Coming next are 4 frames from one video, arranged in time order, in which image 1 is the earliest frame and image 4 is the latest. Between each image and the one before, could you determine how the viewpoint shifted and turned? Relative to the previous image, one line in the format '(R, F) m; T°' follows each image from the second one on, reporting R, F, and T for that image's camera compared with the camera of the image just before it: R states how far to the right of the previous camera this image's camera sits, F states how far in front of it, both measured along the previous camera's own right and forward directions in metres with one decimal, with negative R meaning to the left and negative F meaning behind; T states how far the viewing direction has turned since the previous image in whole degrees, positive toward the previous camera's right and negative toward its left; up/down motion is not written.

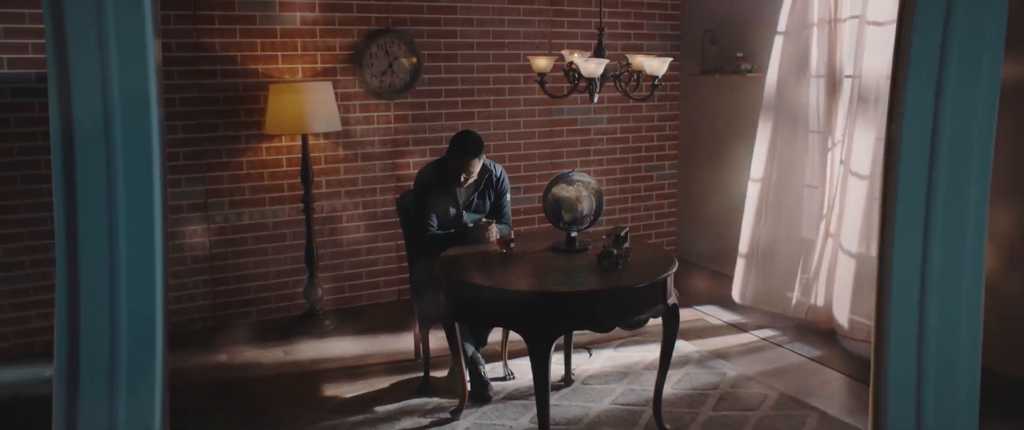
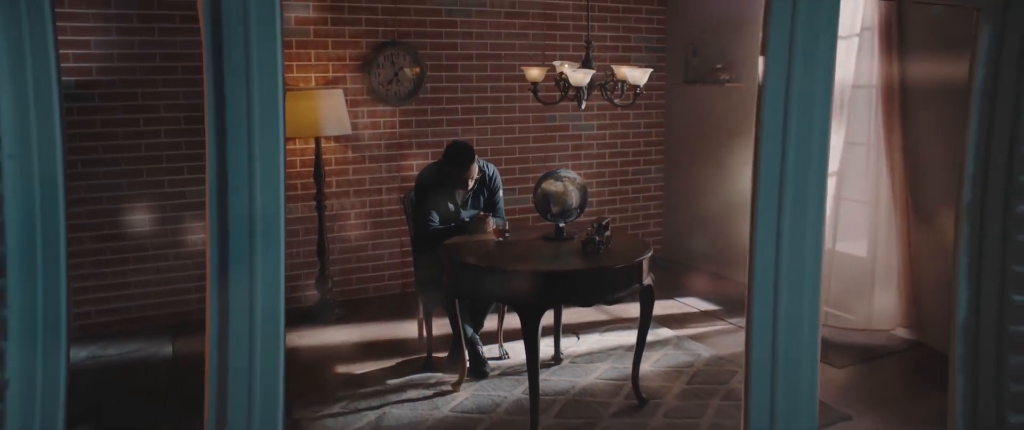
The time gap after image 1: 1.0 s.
(0.0, -0.5) m; 0°
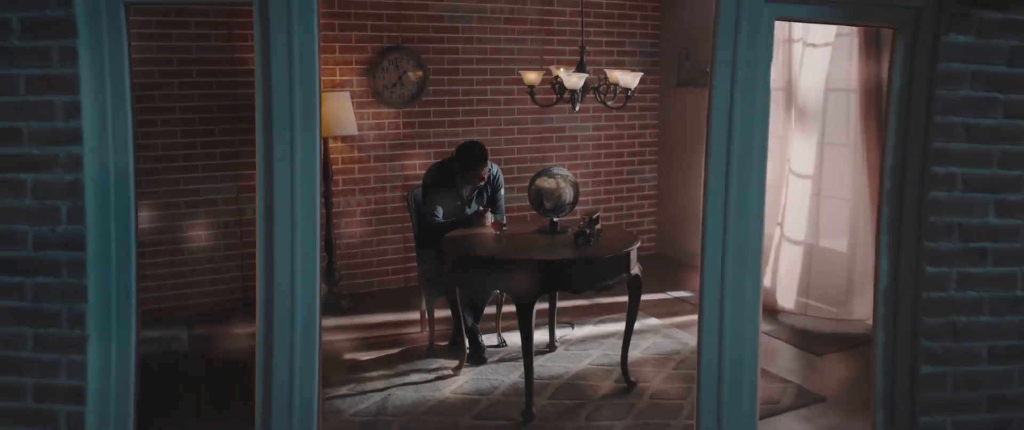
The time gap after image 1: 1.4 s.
(0.0, -0.3) m; 0°
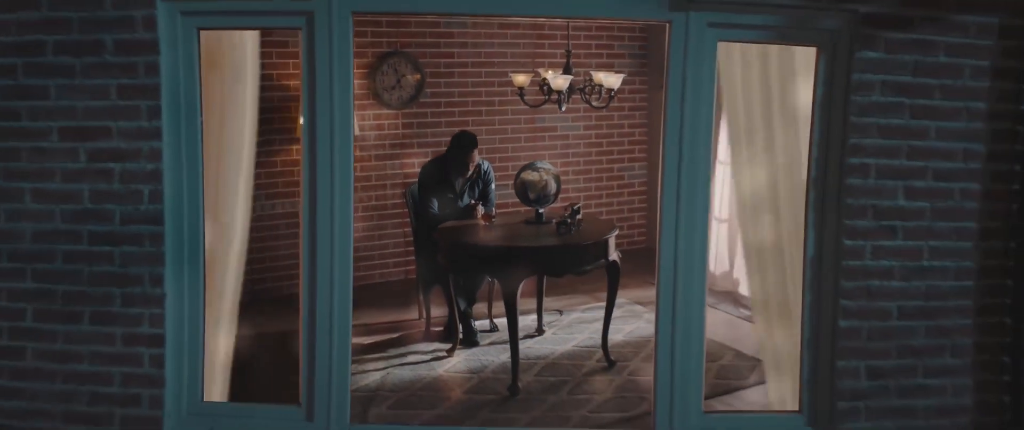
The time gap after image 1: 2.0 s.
(0.0, -0.4) m; +1°
